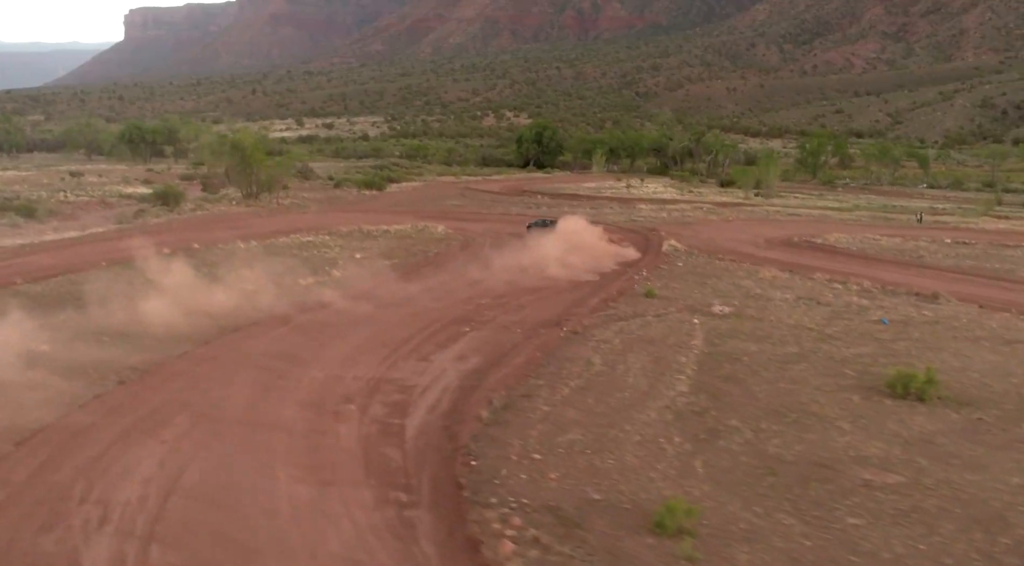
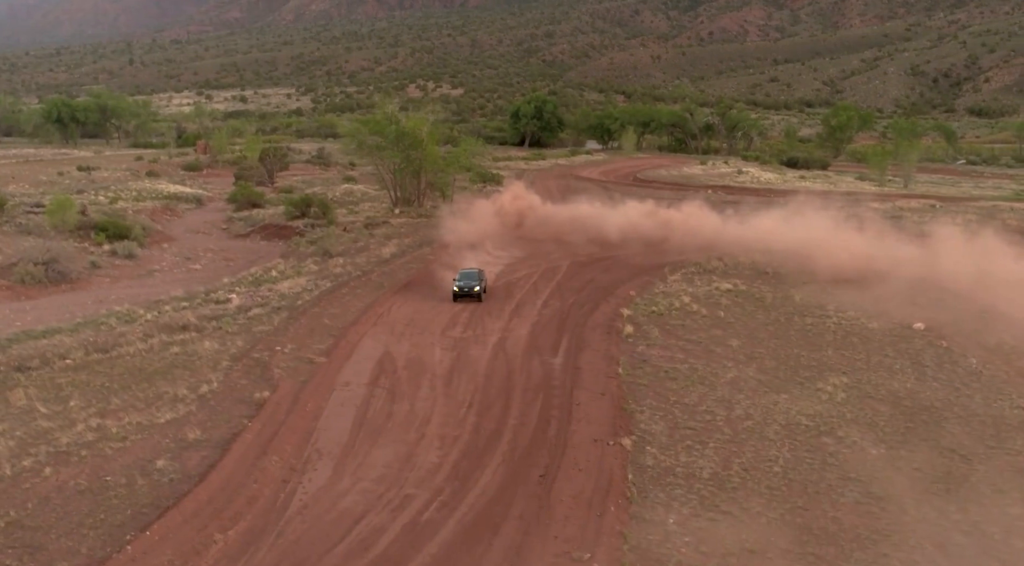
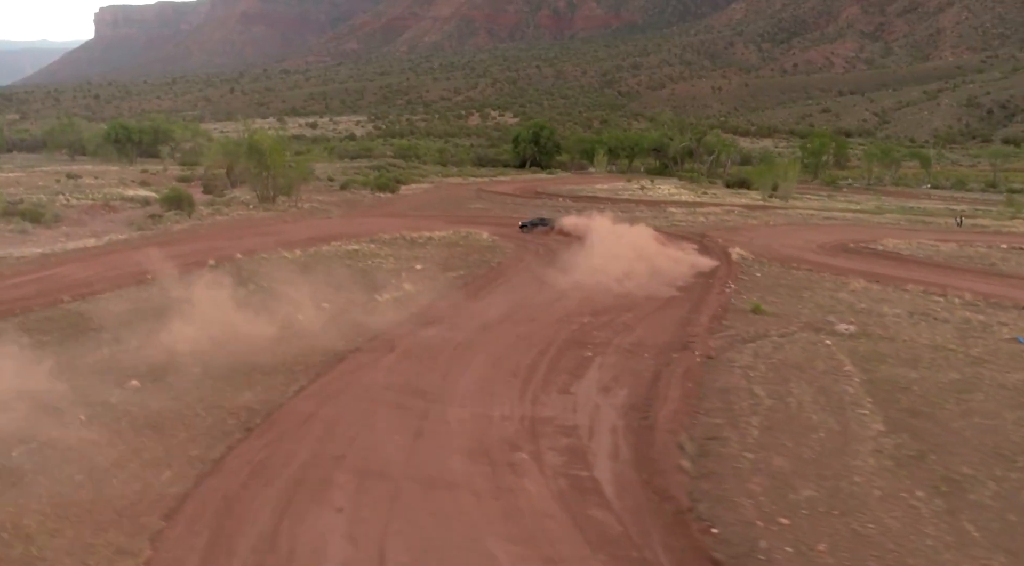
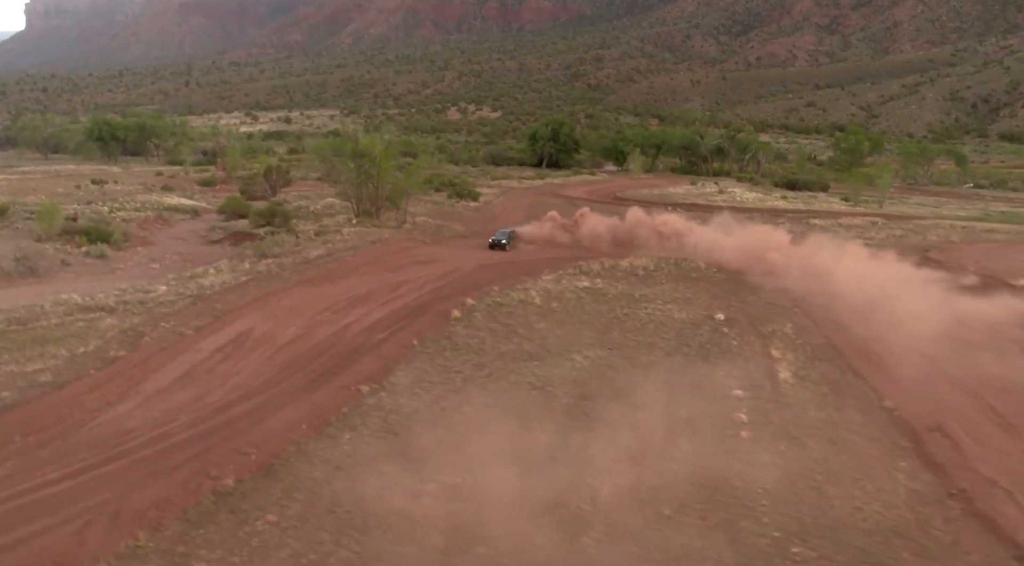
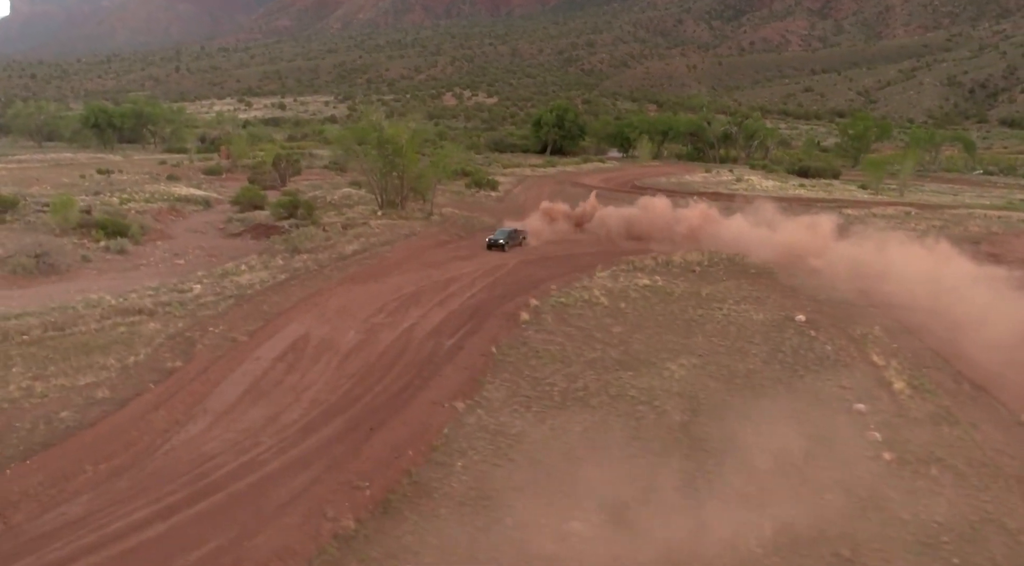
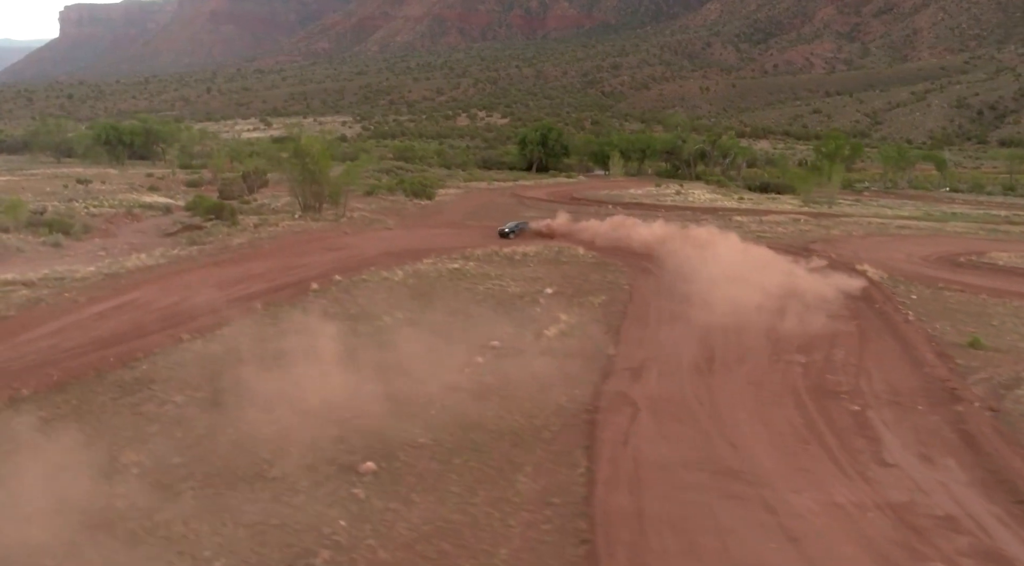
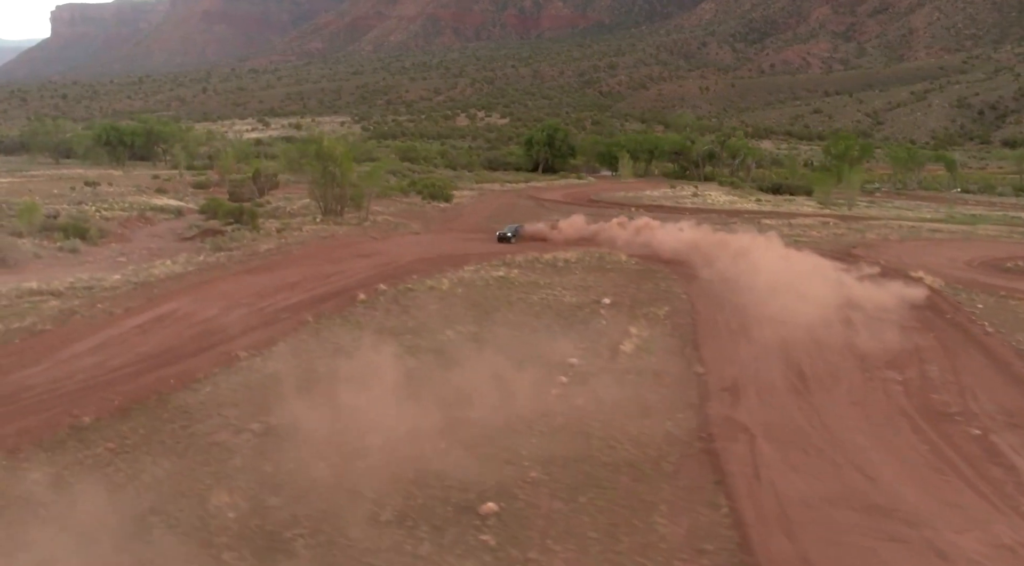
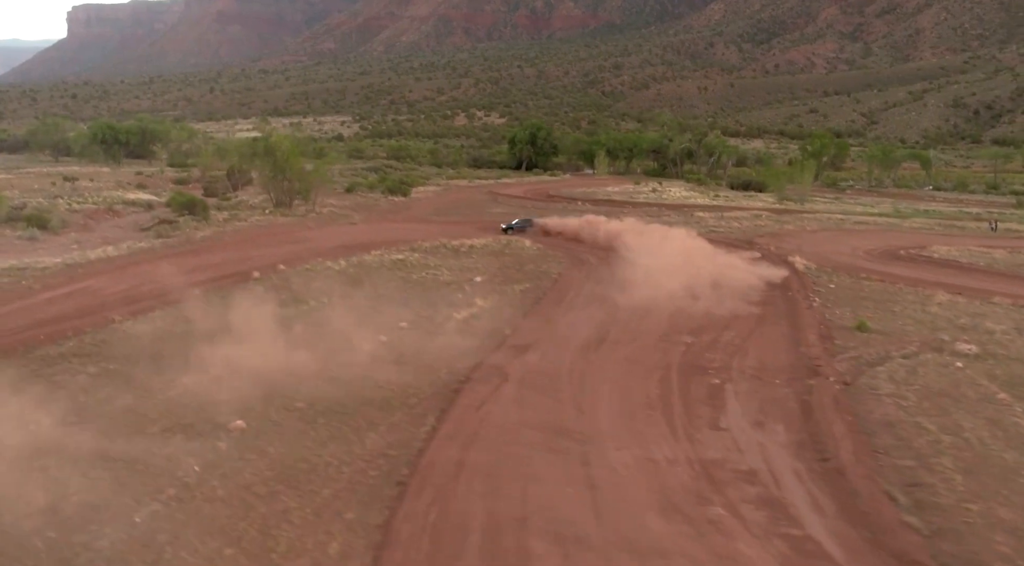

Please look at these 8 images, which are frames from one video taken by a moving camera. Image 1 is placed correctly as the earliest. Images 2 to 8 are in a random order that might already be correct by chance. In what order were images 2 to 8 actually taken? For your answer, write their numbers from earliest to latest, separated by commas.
3, 8, 6, 7, 4, 5, 2
